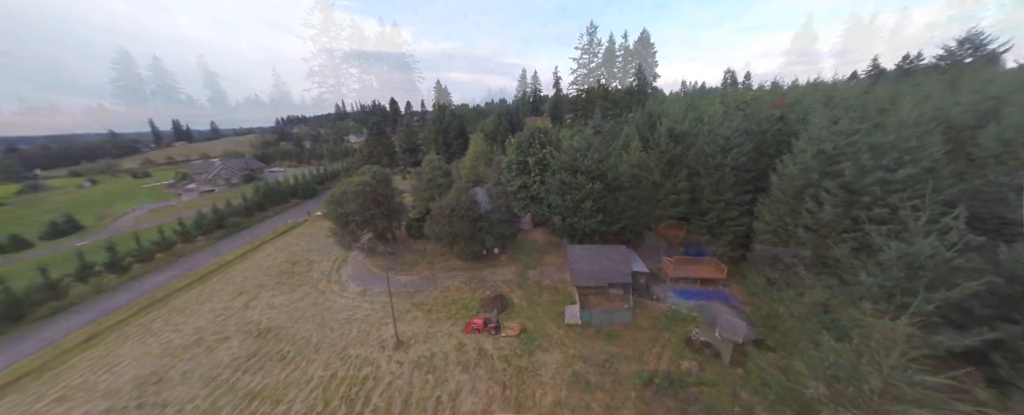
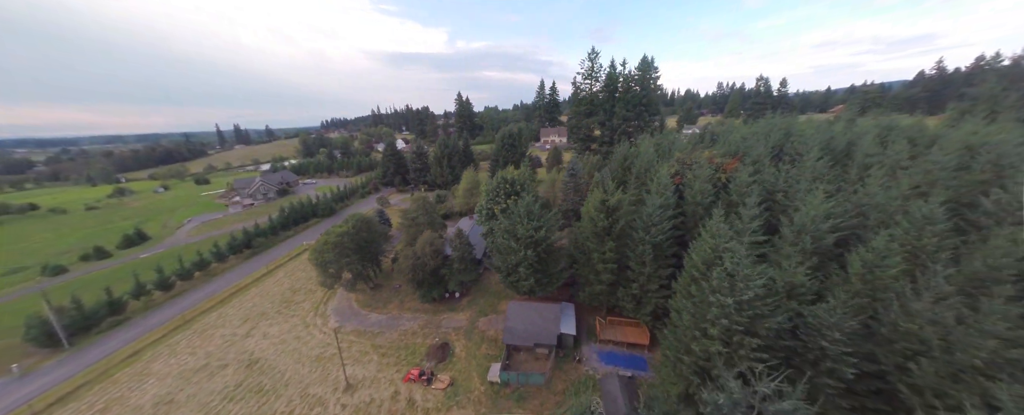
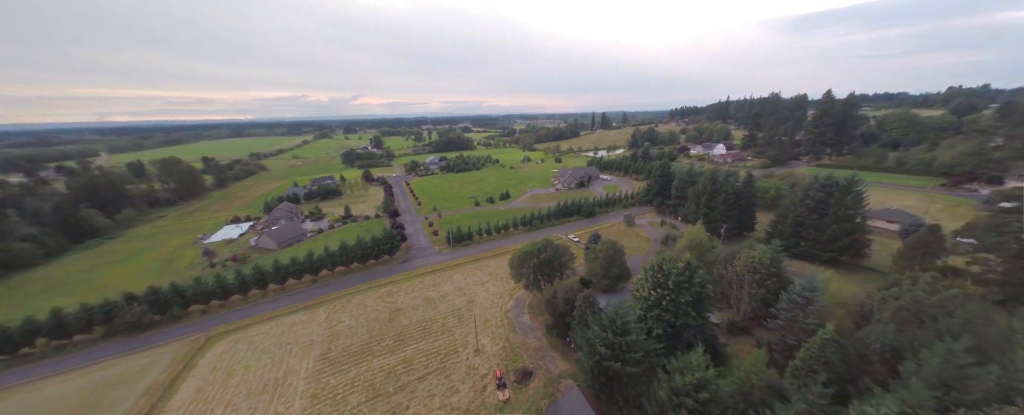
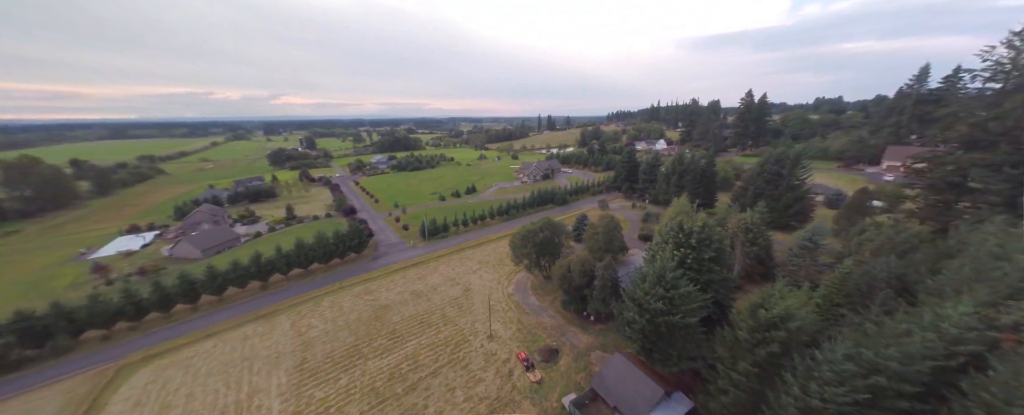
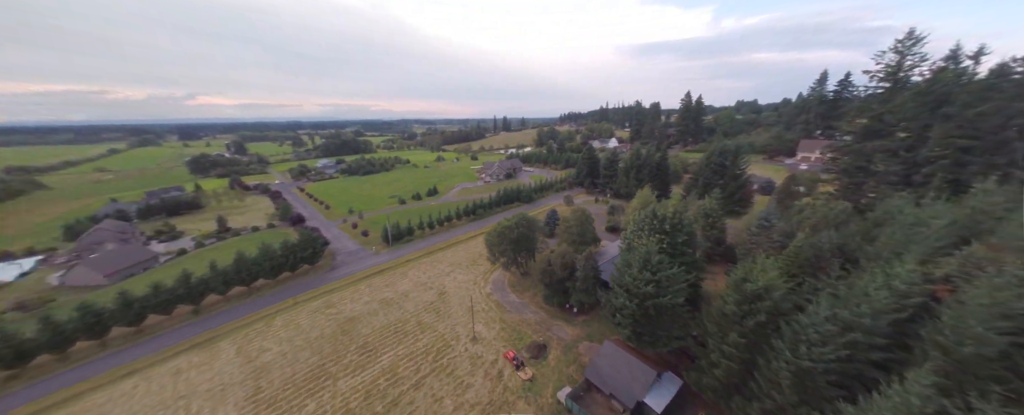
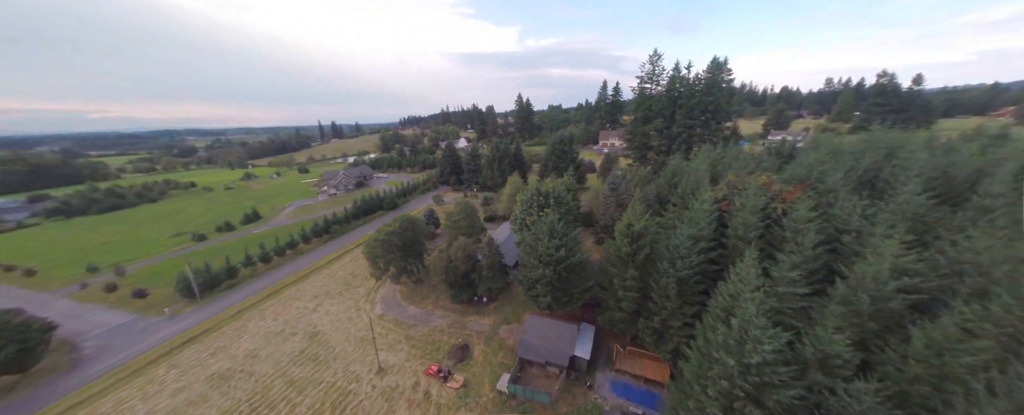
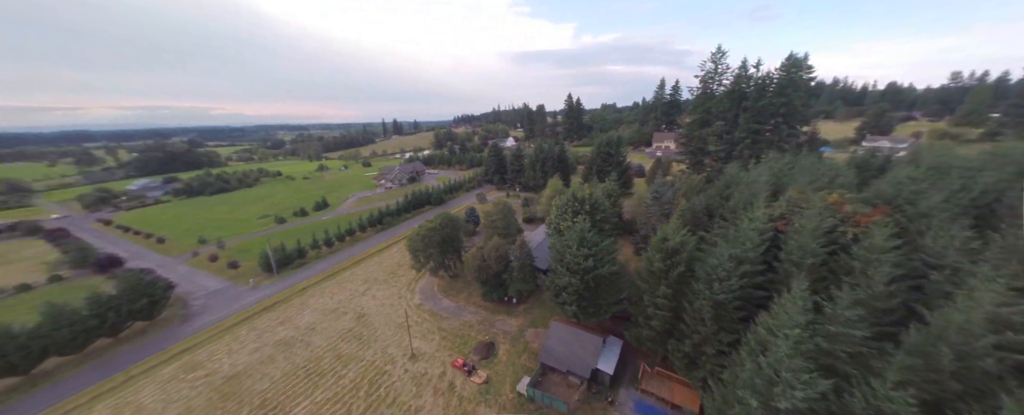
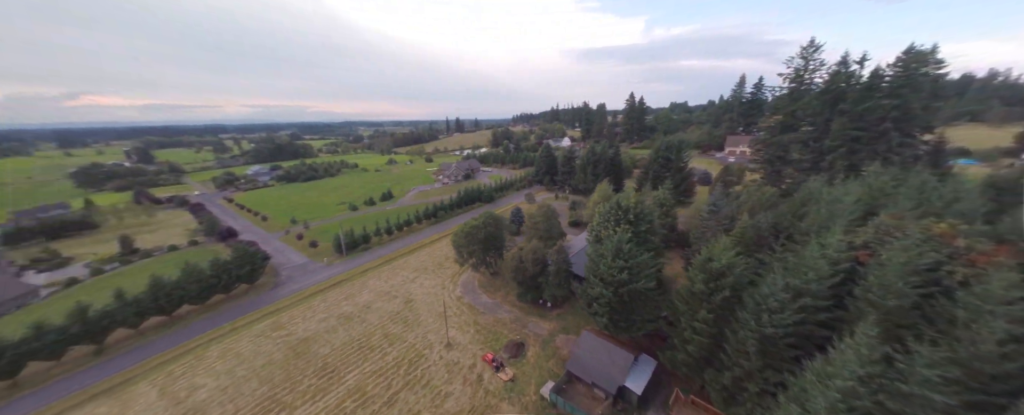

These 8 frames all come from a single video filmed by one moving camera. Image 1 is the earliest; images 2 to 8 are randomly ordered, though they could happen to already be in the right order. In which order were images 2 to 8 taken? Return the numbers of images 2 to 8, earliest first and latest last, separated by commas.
2, 6, 7, 8, 5, 4, 3
